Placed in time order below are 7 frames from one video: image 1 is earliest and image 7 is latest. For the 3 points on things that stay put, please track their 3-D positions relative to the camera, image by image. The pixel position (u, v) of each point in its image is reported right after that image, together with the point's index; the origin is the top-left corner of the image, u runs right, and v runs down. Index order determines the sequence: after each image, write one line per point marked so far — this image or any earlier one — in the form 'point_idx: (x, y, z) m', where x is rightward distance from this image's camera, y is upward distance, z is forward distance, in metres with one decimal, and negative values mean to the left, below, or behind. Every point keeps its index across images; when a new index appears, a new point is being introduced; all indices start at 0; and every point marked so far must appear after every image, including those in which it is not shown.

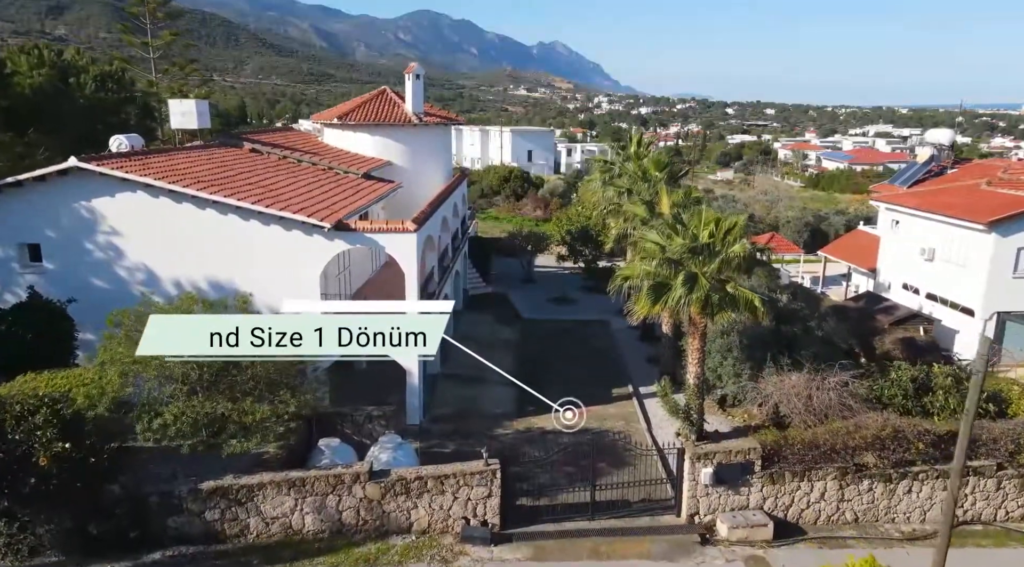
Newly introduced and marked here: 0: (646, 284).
0: (+3.1, 0.0, +16.5) m
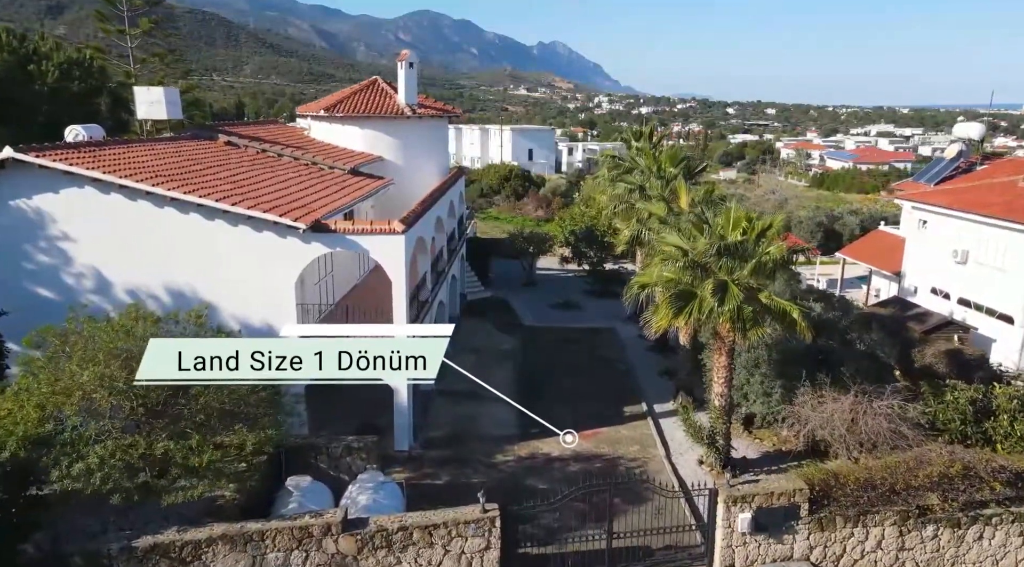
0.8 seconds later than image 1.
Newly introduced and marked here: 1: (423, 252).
0: (+3.1, -0.2, +14.4) m
1: (-2.3, +0.8, +19.0) m
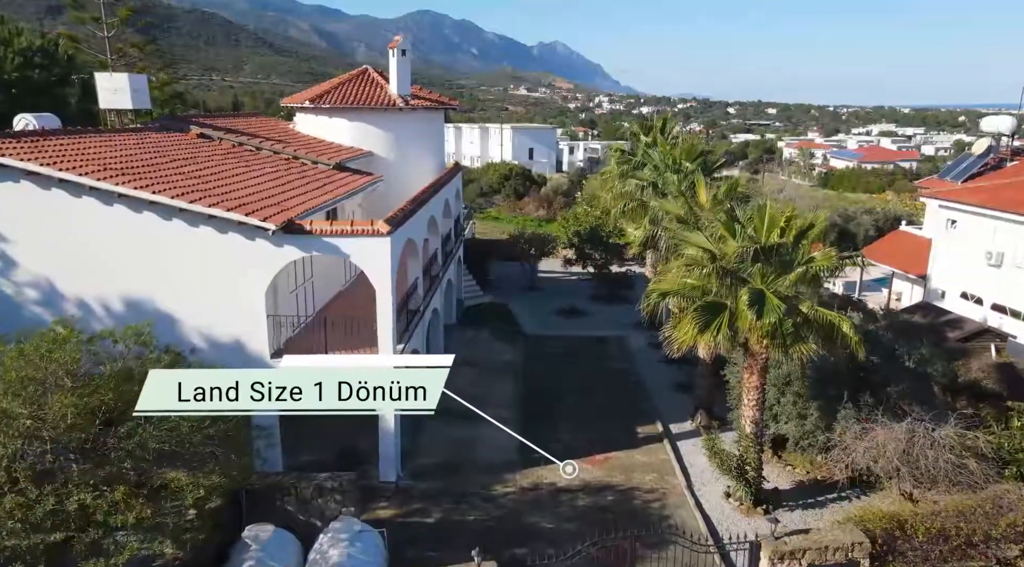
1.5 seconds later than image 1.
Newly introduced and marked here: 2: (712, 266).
0: (+3.2, -0.4, +12.5) m
1: (-2.3, +0.6, +17.0) m
2: (+3.5, +0.3, +12.5) m
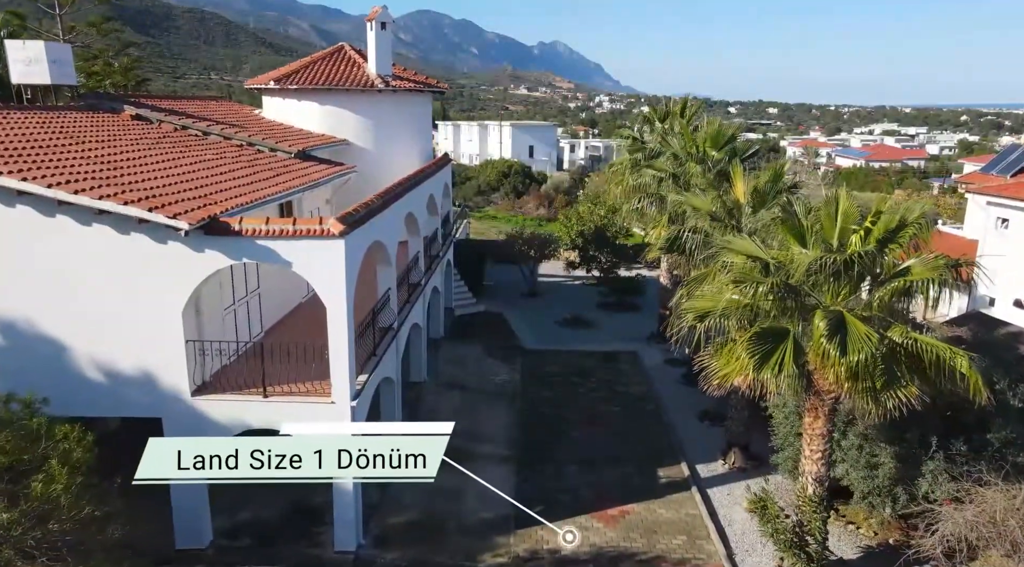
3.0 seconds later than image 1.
0: (+3.0, -0.6, +9.3) m
1: (-2.4, +0.4, +13.9) m
2: (+3.3, +0.1, +9.4) m
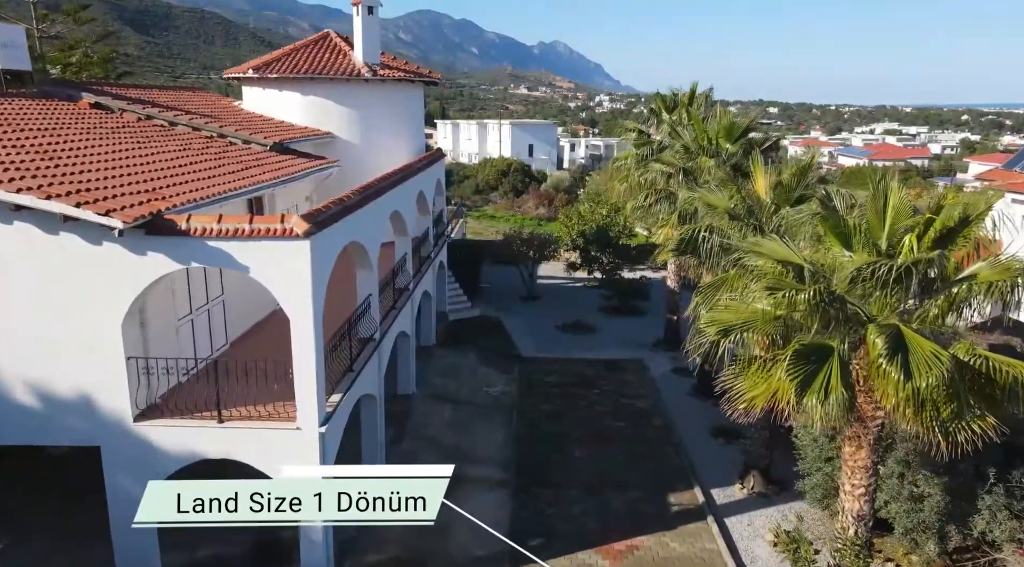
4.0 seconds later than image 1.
0: (+3.0, -0.7, +7.9) m
1: (-2.5, +0.3, +12.4) m
2: (+3.3, 0.0, +7.9) m
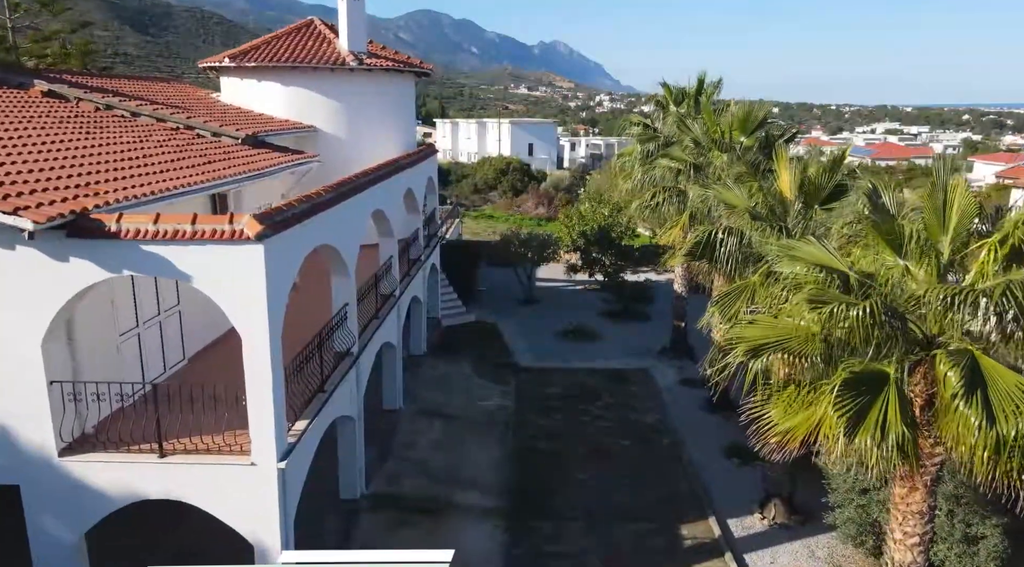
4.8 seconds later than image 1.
0: (+2.9, -0.8, +6.5) m
1: (-2.6, +0.2, +11.0) m
2: (+3.2, -0.2, +6.5) m
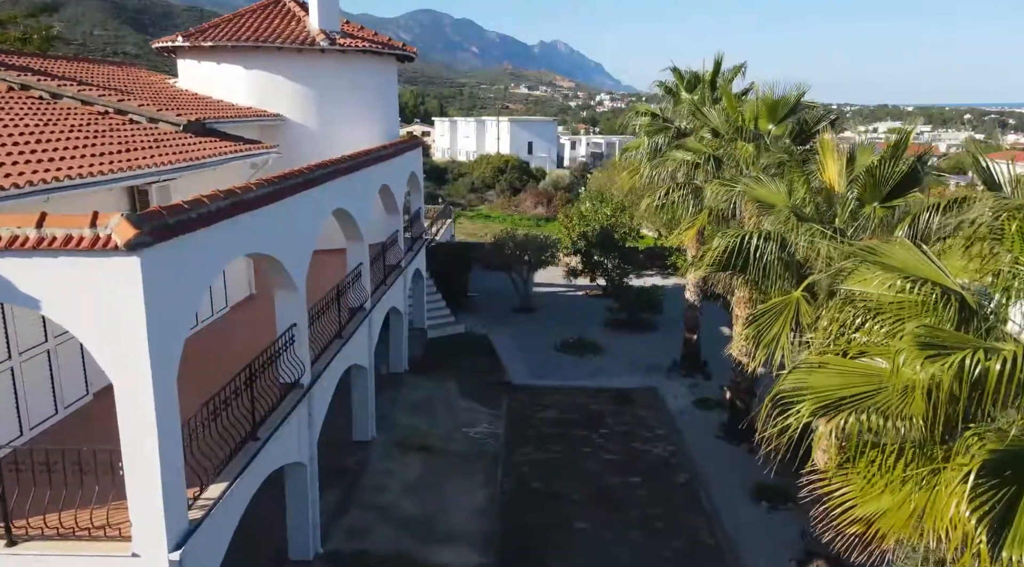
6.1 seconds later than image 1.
0: (+2.7, -1.0, +4.3) m
1: (-2.8, 0.0, +8.9) m
2: (+3.0, -0.4, +4.4) m
